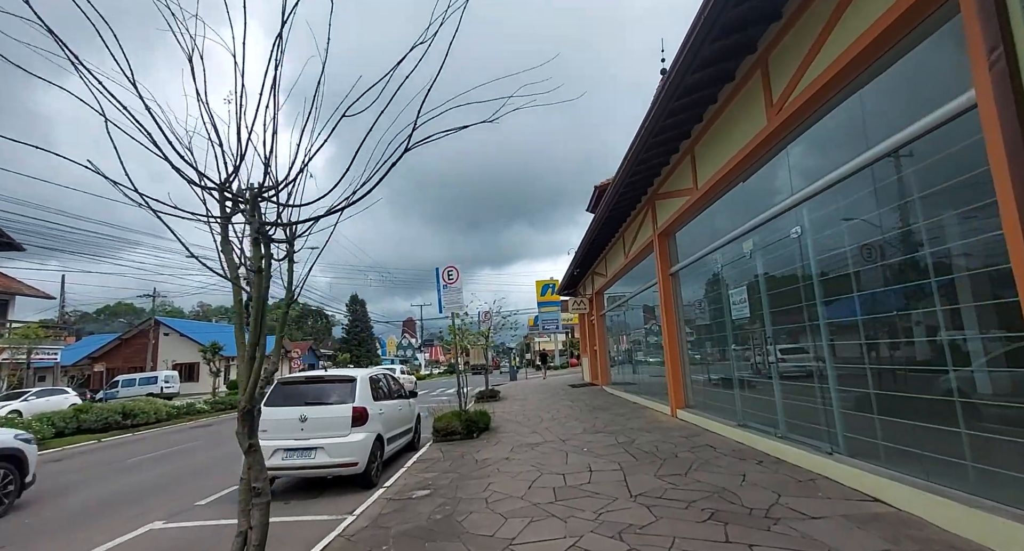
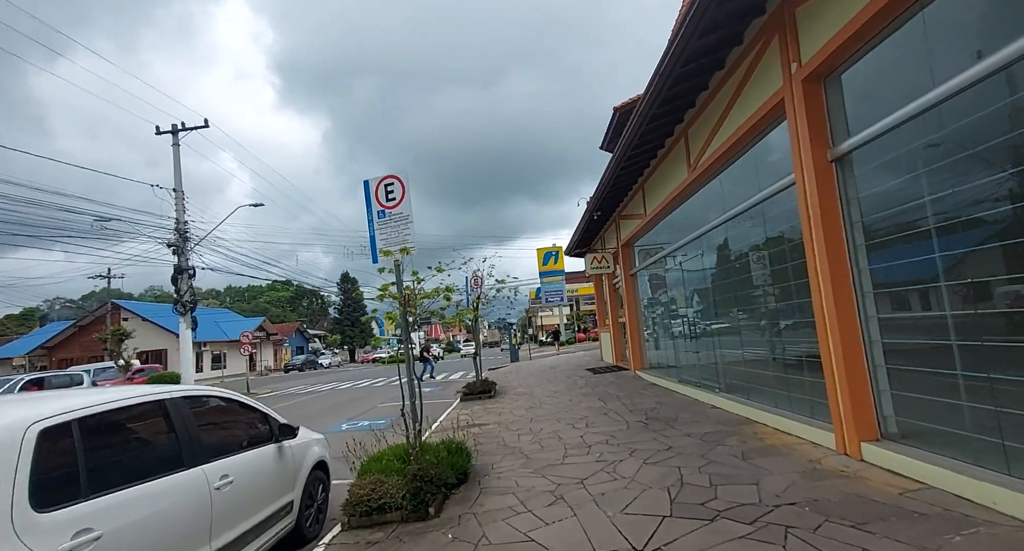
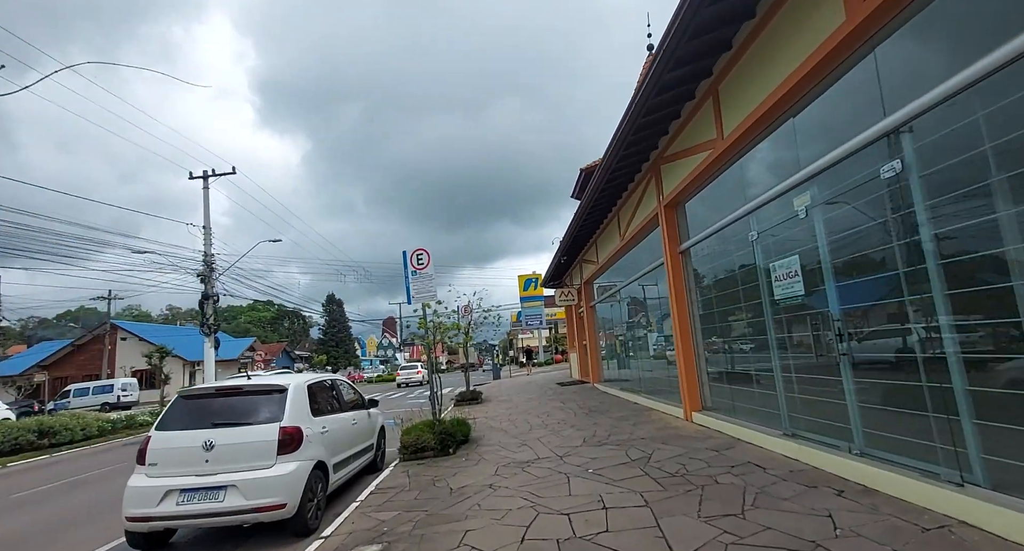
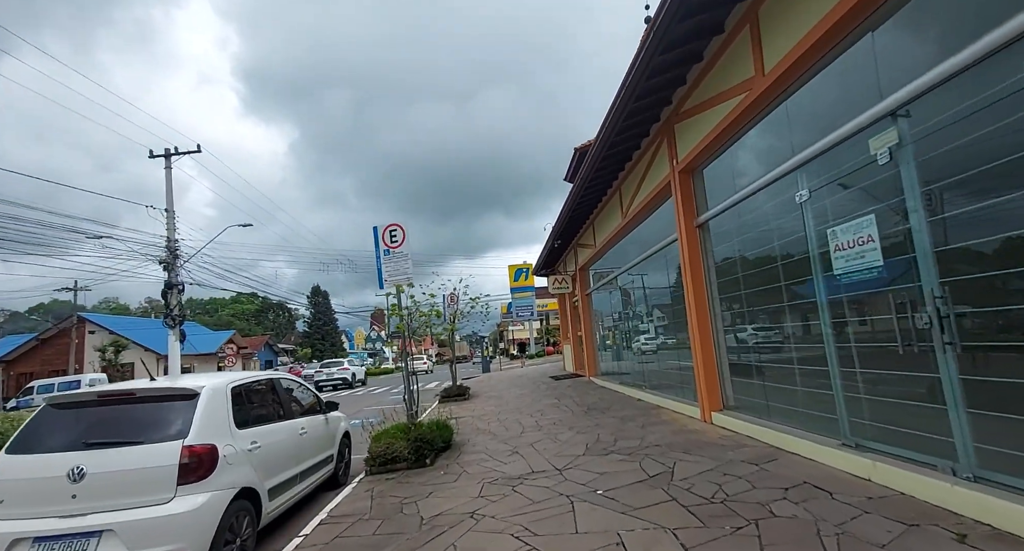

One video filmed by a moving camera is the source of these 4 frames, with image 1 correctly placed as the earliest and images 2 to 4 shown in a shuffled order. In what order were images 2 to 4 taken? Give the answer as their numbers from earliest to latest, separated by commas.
3, 4, 2
